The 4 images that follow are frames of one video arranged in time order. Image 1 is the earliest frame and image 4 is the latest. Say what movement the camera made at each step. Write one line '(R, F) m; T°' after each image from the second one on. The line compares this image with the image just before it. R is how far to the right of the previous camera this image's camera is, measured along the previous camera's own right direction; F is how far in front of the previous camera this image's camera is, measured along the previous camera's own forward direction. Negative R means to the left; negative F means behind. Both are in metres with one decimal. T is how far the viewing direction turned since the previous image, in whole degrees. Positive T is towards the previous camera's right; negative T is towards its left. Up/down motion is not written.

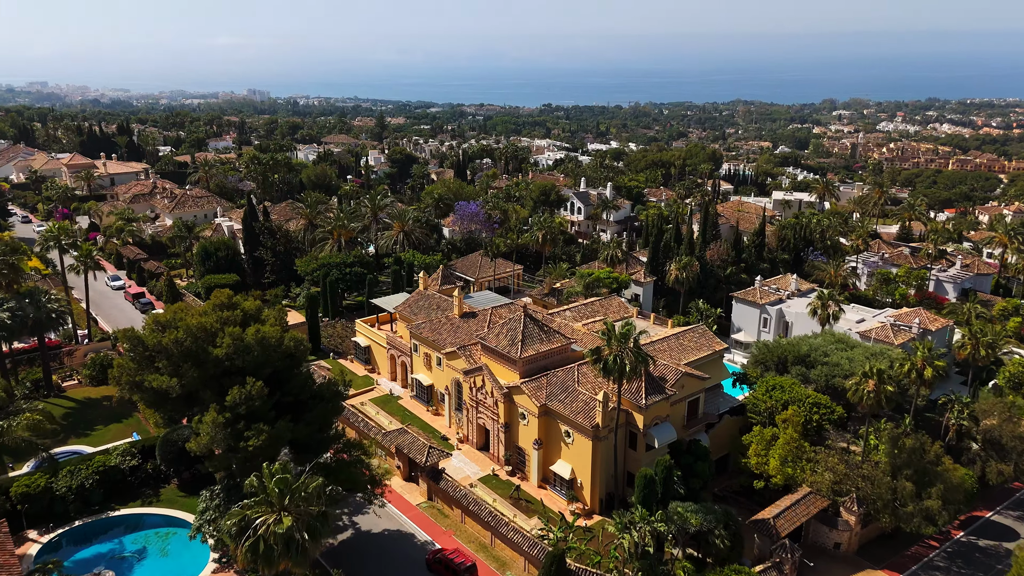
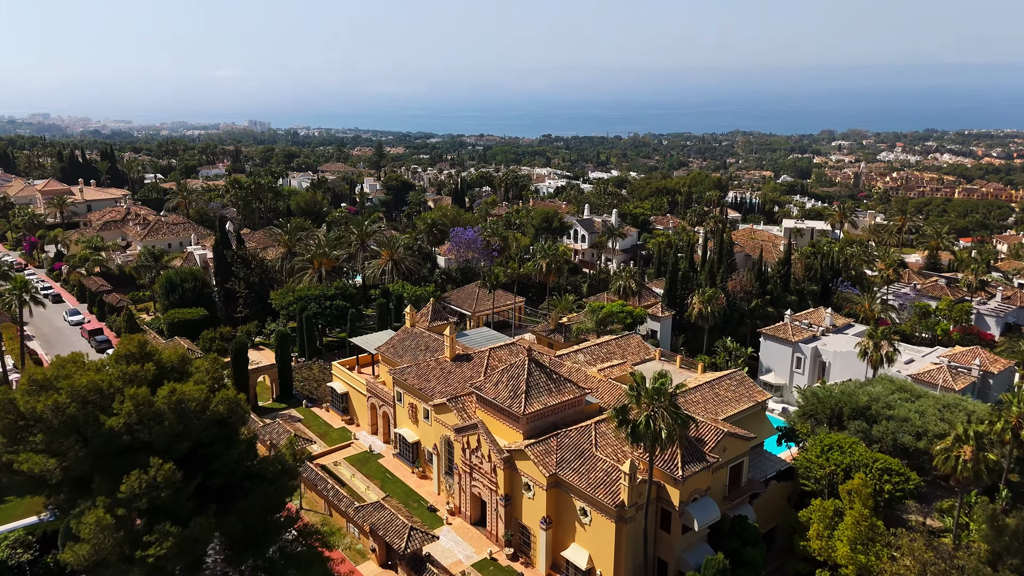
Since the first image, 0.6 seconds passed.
(-0.1, +4.7) m; 0°
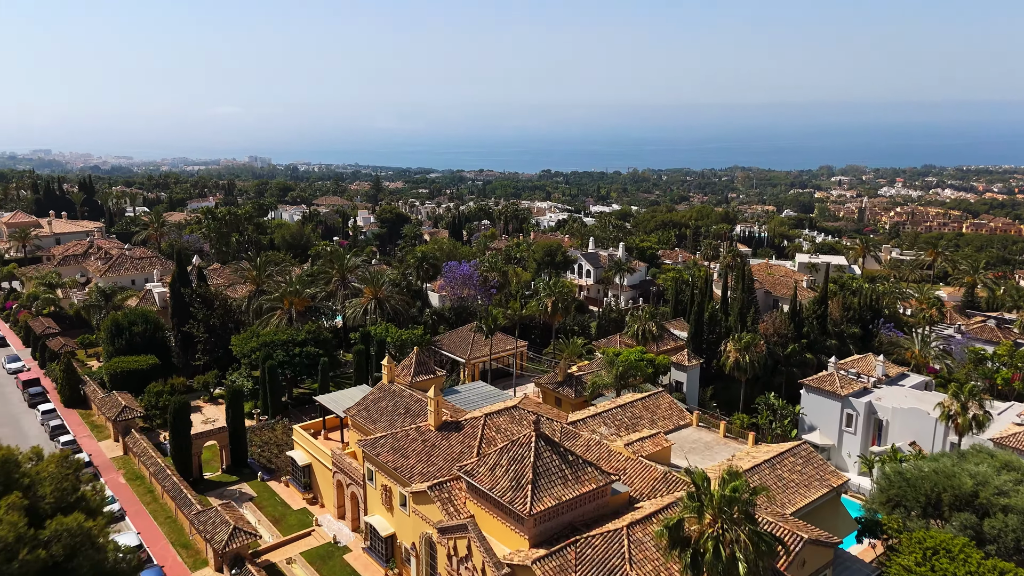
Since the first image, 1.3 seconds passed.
(-0.1, +5.4) m; 0°
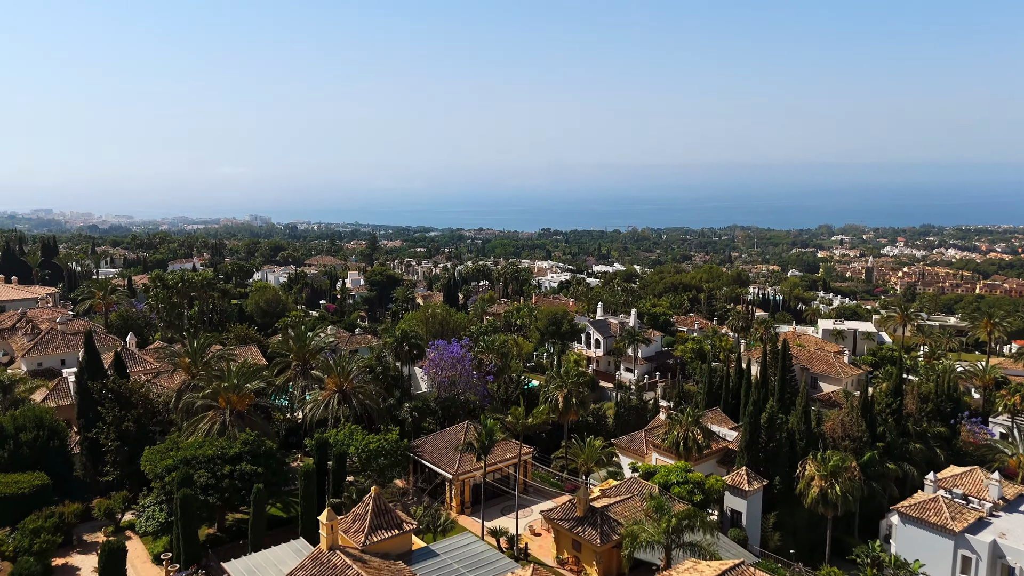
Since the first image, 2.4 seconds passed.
(-0.1, +7.6) m; 0°
